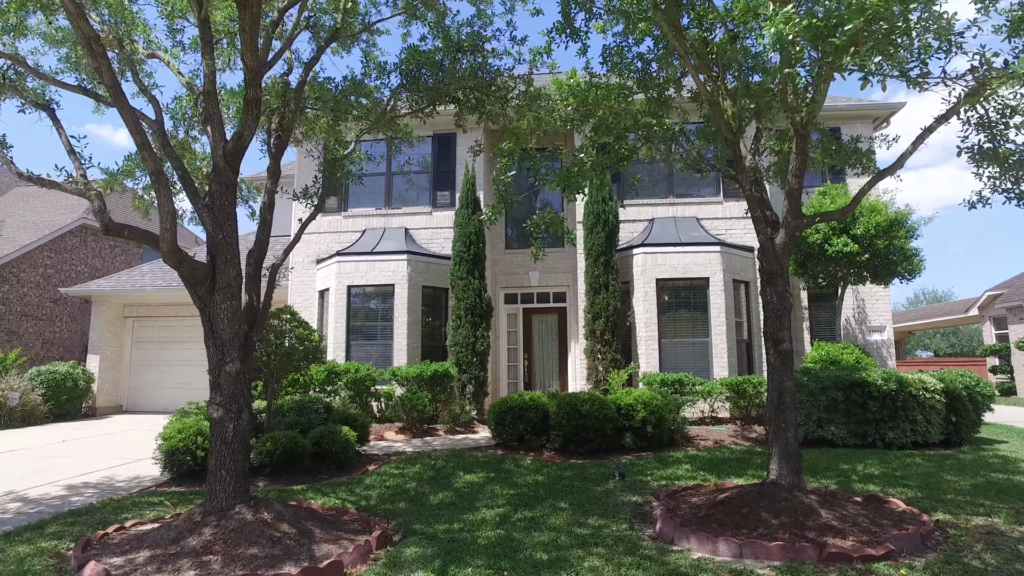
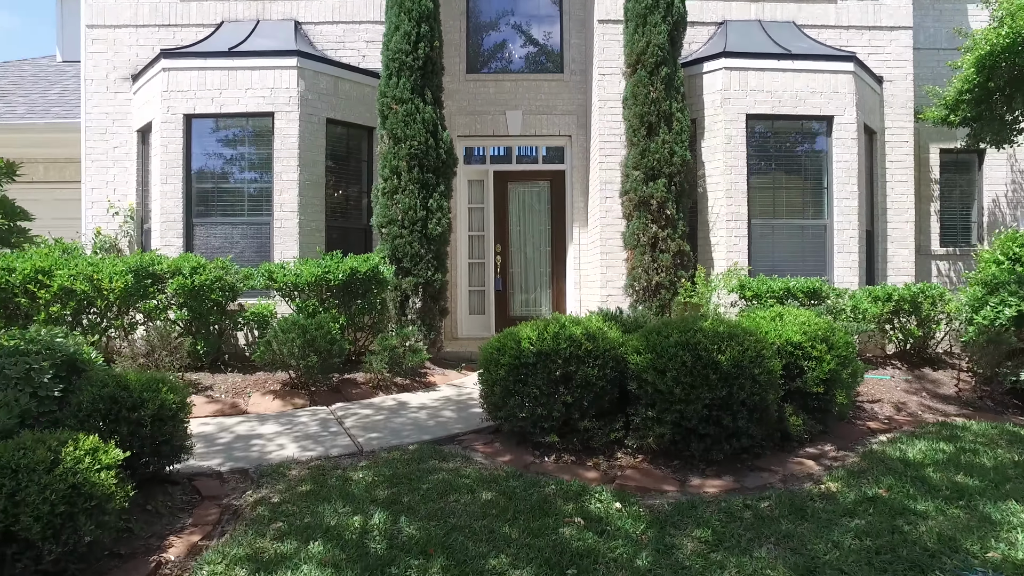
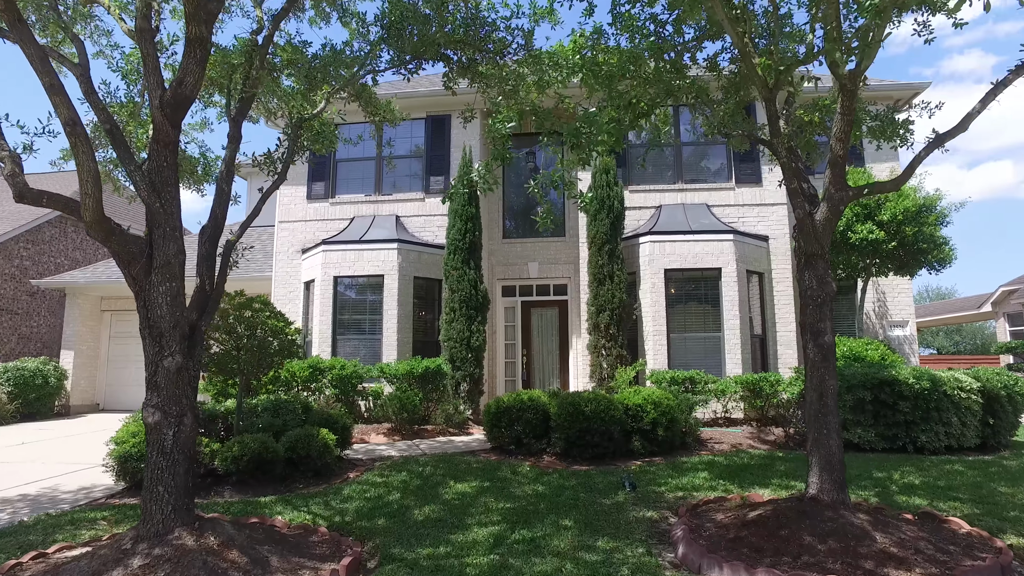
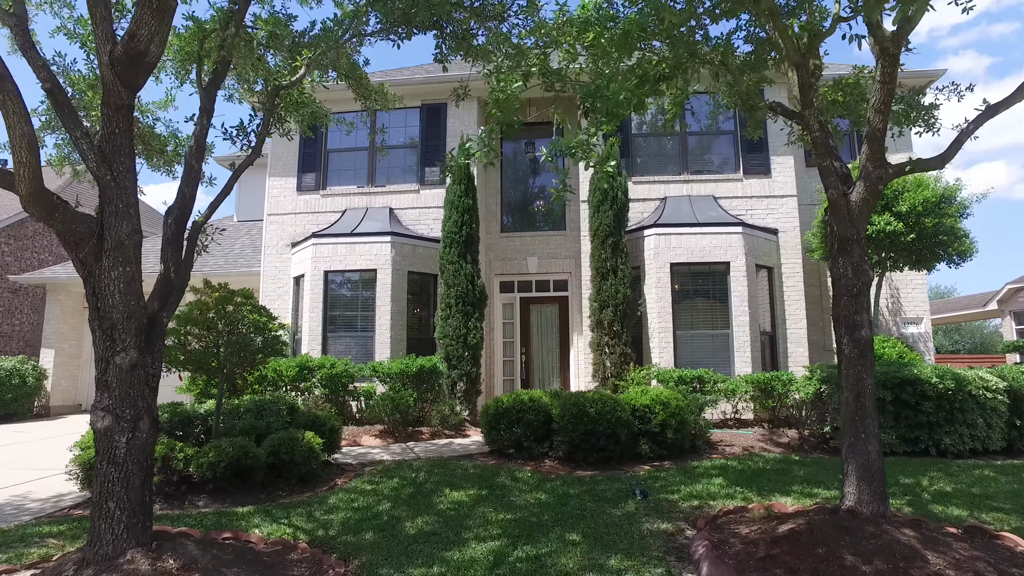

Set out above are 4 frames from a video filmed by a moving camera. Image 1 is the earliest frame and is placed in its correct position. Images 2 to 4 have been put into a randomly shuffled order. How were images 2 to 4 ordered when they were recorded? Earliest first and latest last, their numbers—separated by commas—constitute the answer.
3, 4, 2
